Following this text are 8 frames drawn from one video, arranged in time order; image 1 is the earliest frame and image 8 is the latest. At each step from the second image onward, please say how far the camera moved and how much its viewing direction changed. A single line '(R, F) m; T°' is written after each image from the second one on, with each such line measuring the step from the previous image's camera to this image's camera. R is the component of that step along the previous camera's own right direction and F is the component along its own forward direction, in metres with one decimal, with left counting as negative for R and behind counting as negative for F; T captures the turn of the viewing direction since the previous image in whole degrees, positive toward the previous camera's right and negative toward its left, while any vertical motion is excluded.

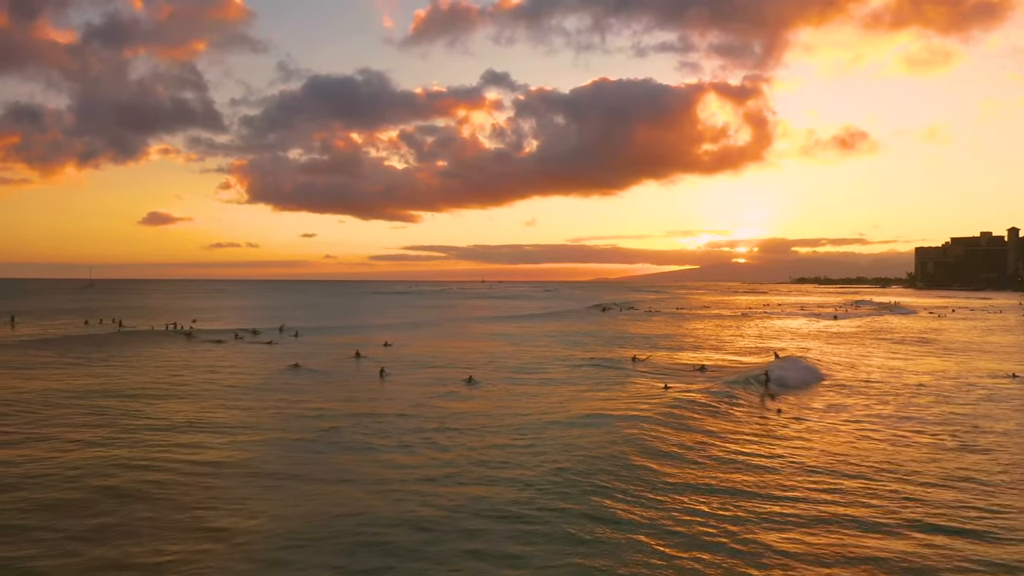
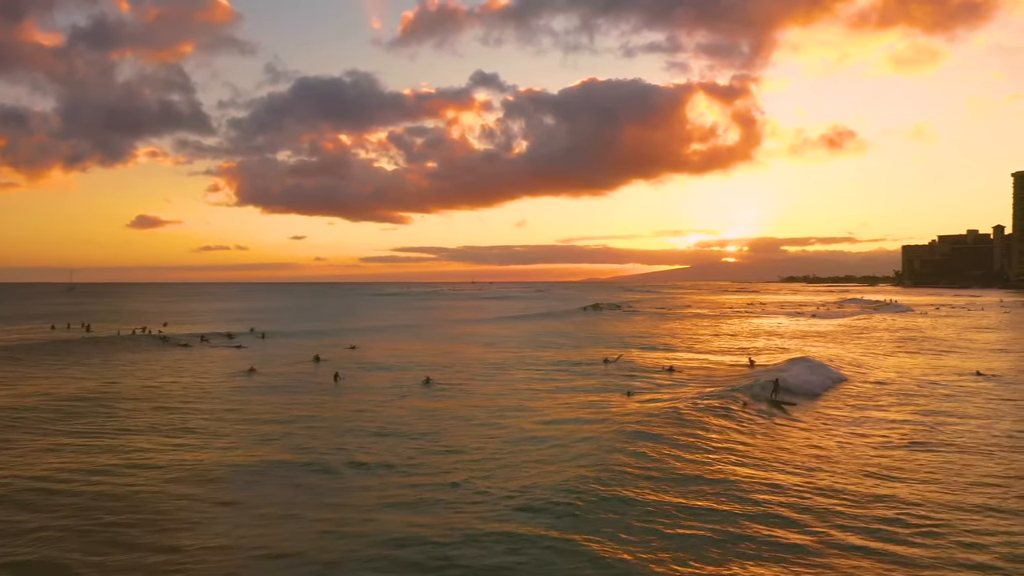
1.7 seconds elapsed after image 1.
(+1.0, +0.2) m; +1°
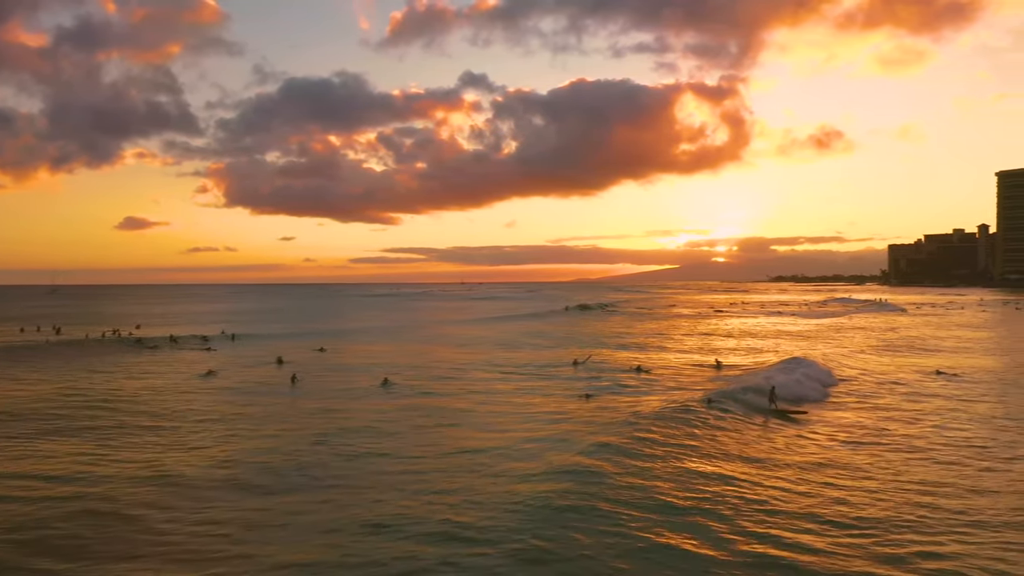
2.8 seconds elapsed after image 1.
(+0.9, 0.0) m; +1°
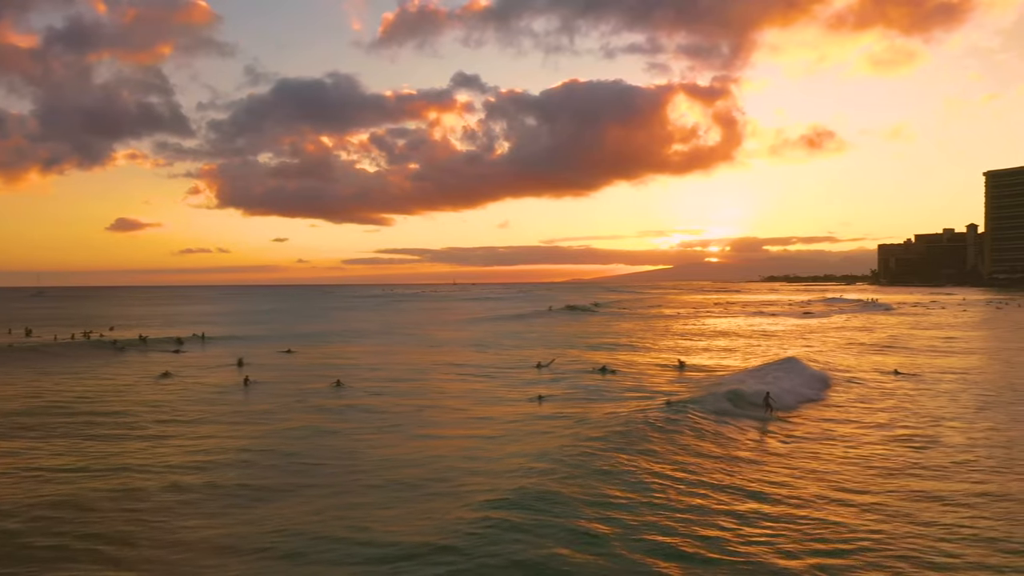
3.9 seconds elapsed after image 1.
(+1.0, 0.0) m; 0°
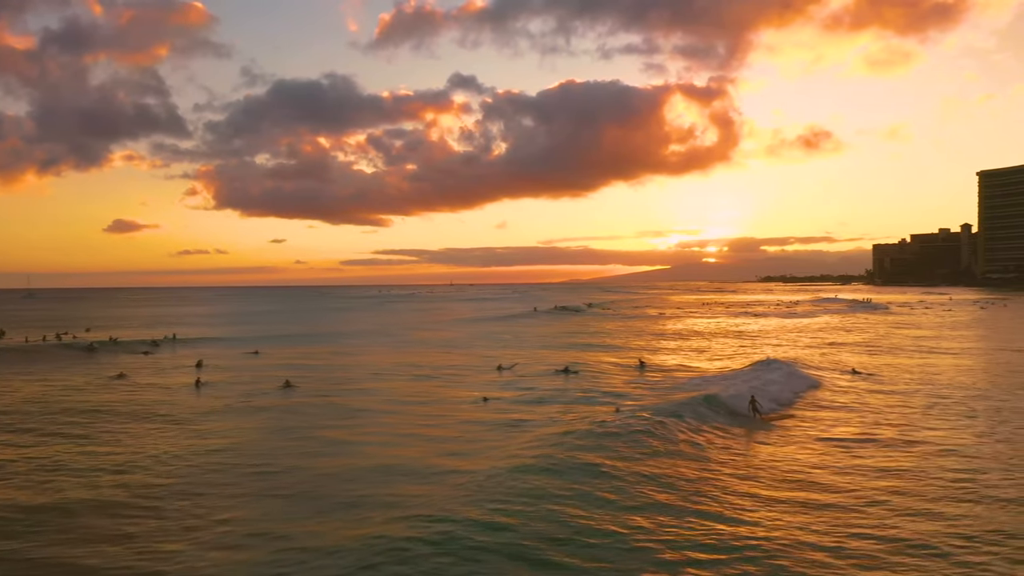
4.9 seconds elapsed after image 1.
(+1.2, 0.0) m; 0°
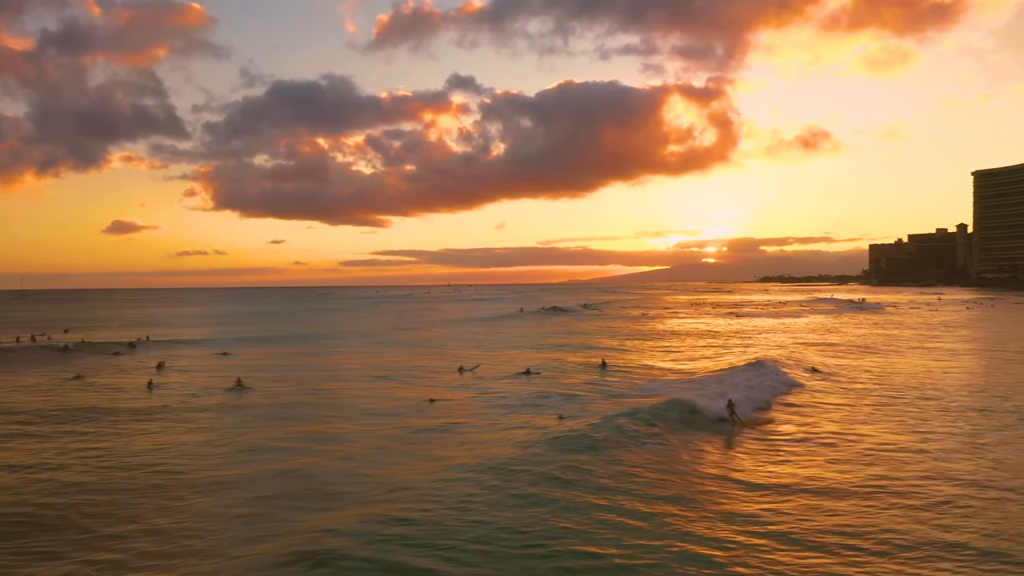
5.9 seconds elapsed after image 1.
(+1.2, 0.0) m; 0°
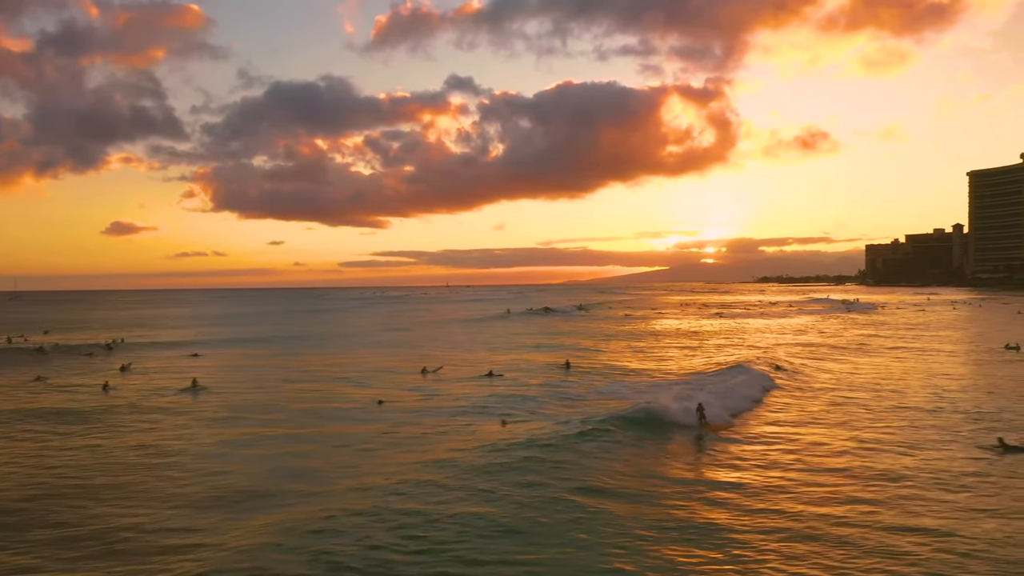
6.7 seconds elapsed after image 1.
(+1.2, -0.1) m; 0°
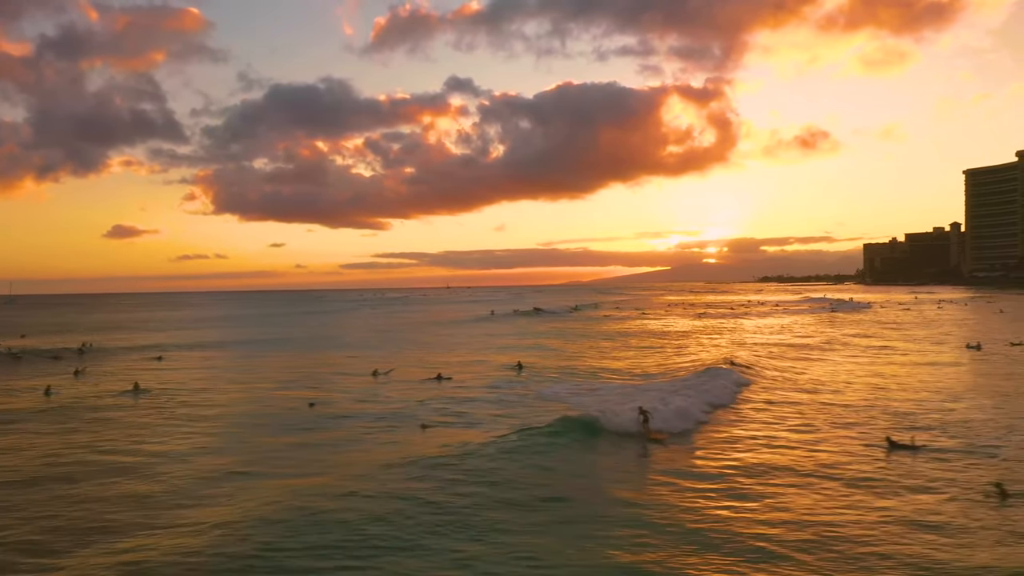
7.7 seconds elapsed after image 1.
(+1.7, -0.1) m; 0°
